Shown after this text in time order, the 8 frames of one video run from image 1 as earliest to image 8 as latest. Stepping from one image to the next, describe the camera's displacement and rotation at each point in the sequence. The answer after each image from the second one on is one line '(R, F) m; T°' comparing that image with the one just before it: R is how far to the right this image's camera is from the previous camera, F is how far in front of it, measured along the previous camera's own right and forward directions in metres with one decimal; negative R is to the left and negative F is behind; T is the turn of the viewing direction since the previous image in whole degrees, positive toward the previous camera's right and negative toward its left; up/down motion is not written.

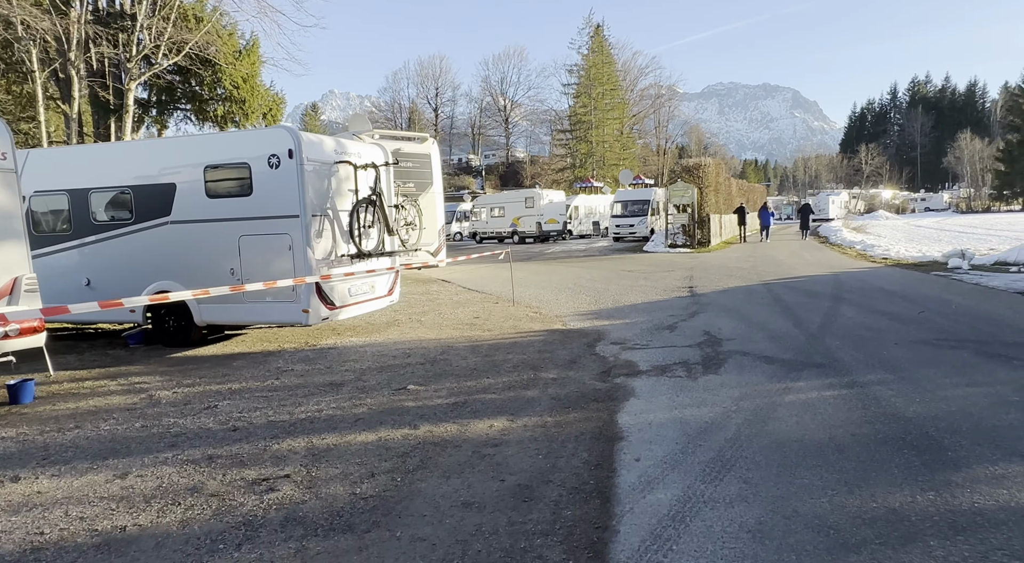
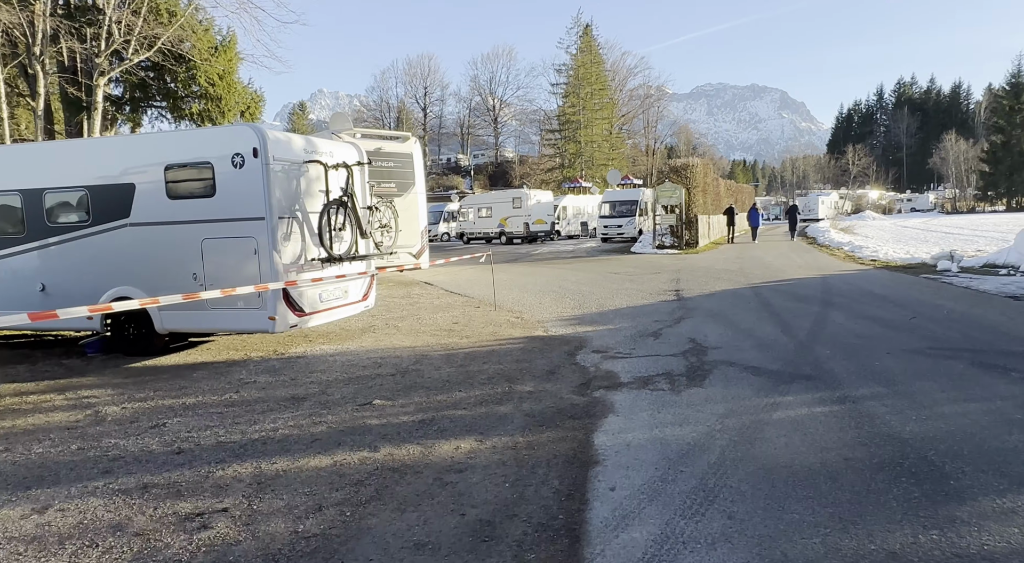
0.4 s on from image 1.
(+0.1, +0.4) m; +1°
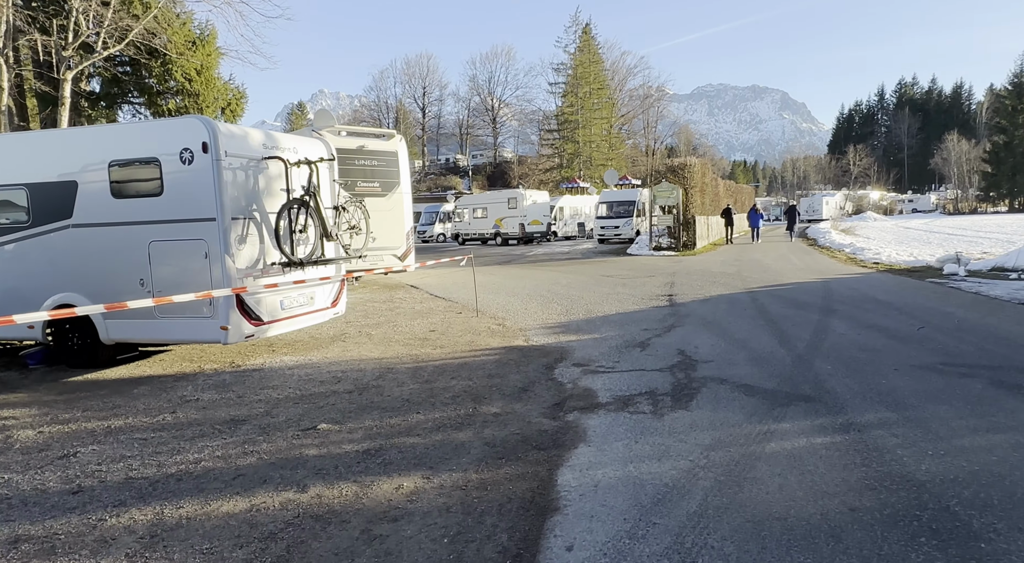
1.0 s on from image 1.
(+0.3, +0.6) m; 0°
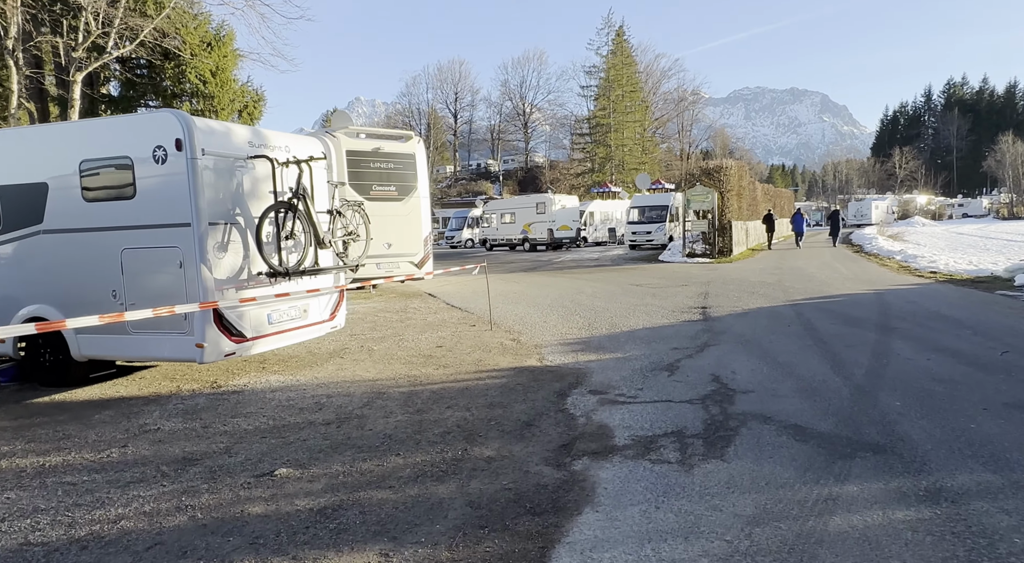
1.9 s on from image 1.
(+0.2, +0.9) m; -3°
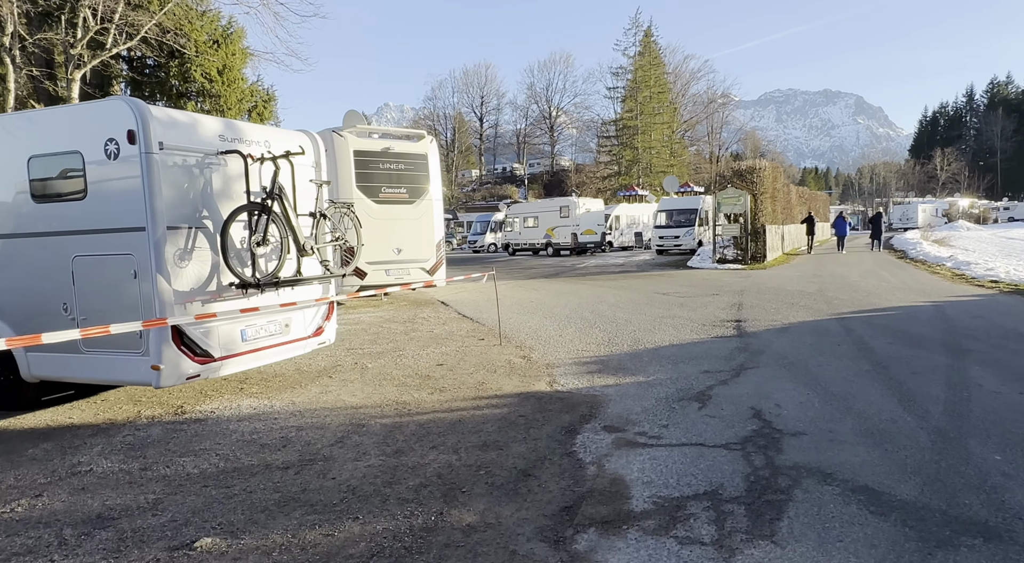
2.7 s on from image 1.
(+0.2, +1.0) m; -2°
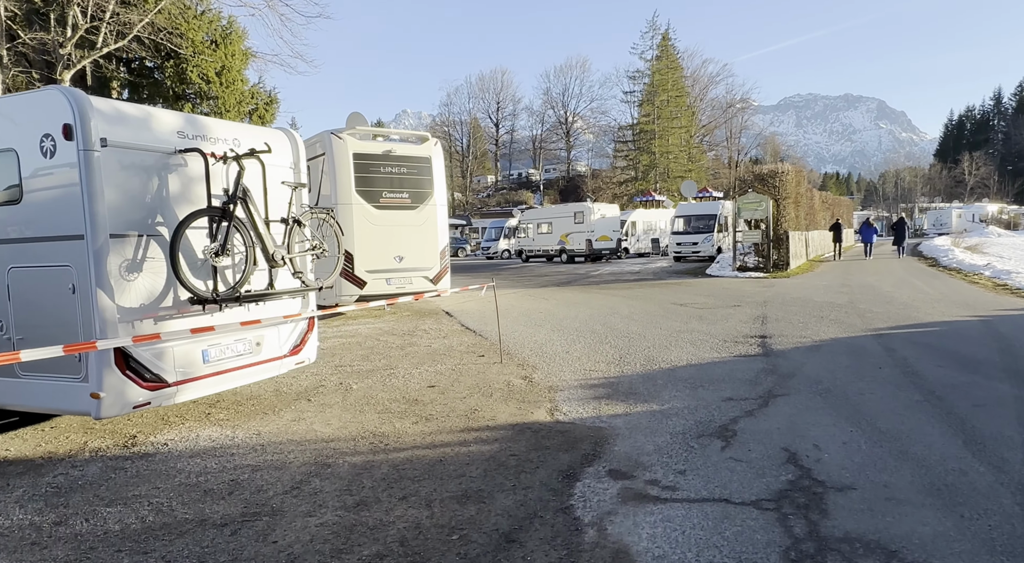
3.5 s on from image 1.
(+0.2, +0.8) m; -1°
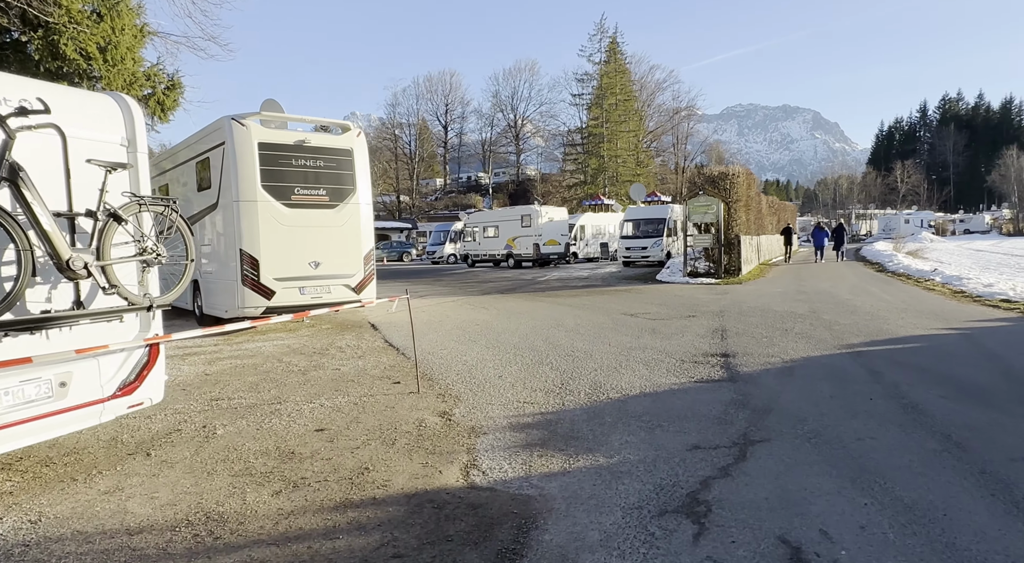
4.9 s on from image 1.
(+0.3, +1.5) m; +4°
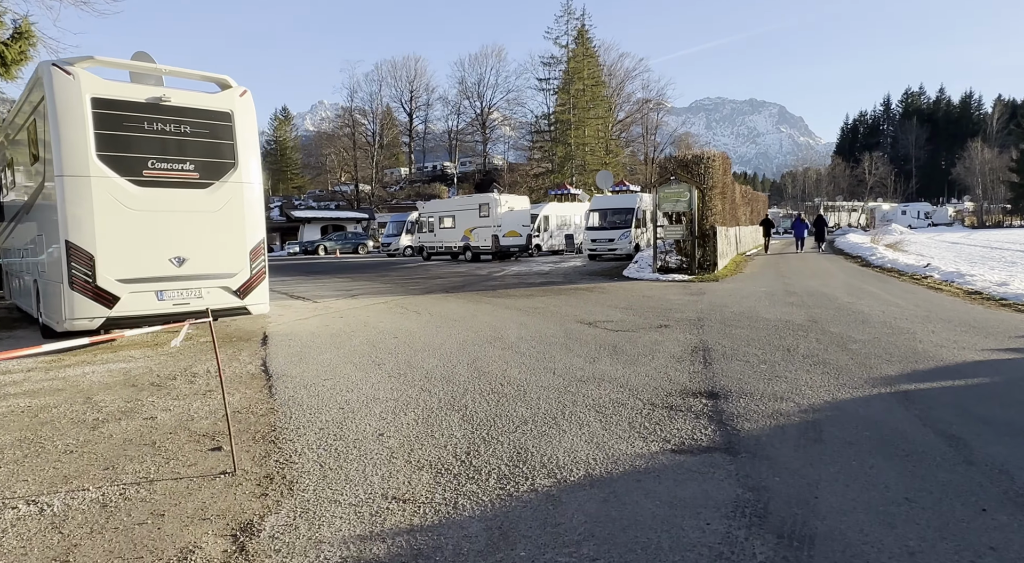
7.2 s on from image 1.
(+0.7, +2.6) m; +2°
